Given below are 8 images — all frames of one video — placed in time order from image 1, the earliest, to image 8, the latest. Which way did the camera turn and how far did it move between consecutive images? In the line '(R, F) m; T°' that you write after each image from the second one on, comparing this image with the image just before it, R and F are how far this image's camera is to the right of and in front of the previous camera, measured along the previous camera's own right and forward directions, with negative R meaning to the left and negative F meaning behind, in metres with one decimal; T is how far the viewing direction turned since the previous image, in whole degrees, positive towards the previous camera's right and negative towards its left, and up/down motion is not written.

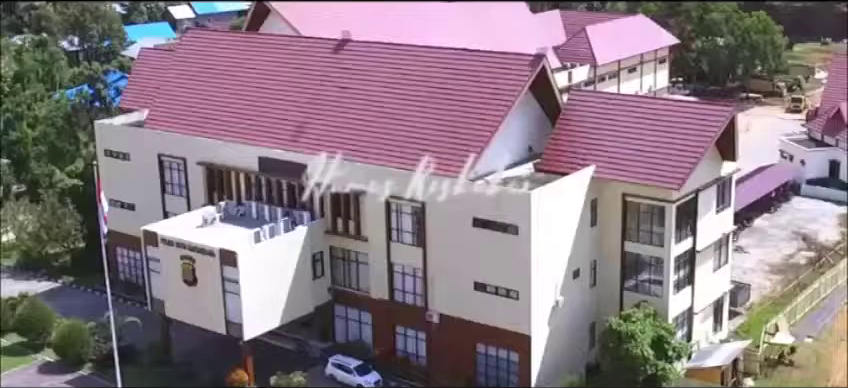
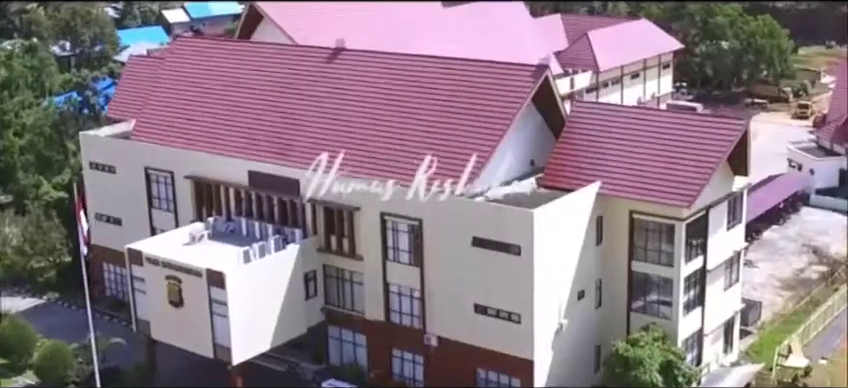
(0.0, +1.0) m; 0°
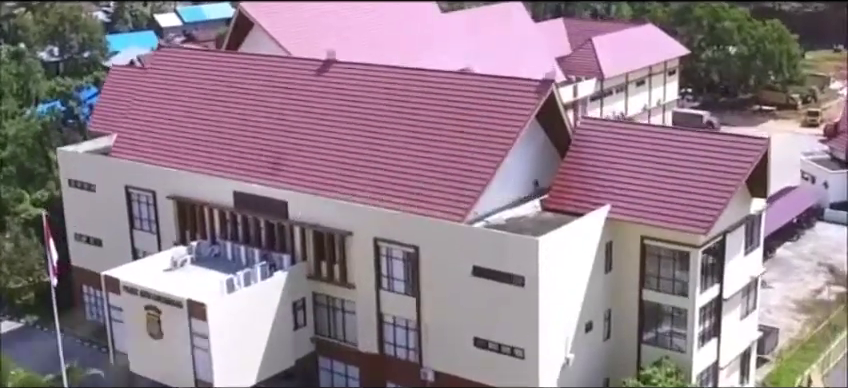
(0.0, +1.4) m; 0°
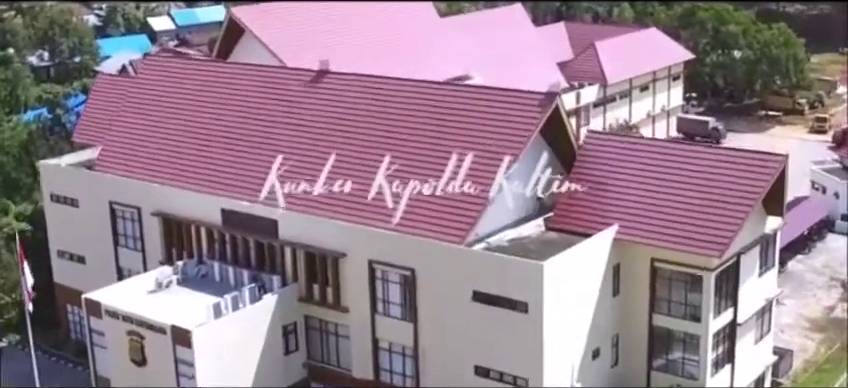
(0.0, +1.0) m; 0°
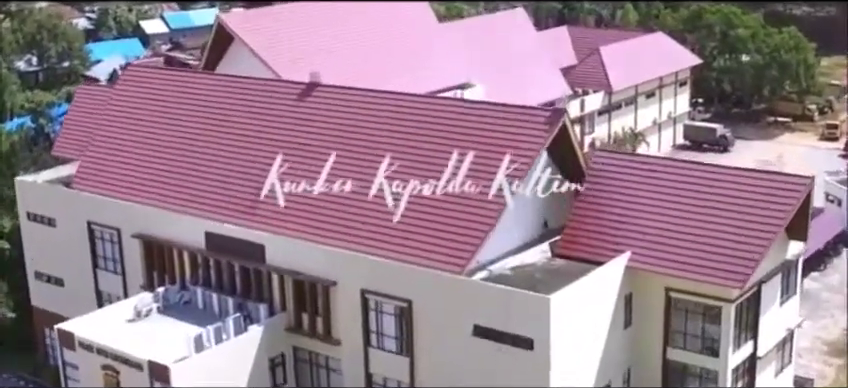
(0.0, +1.3) m; 0°
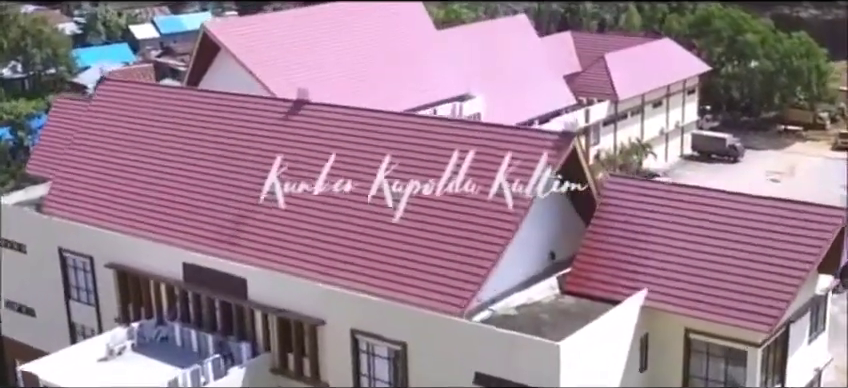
(0.0, +1.5) m; 0°
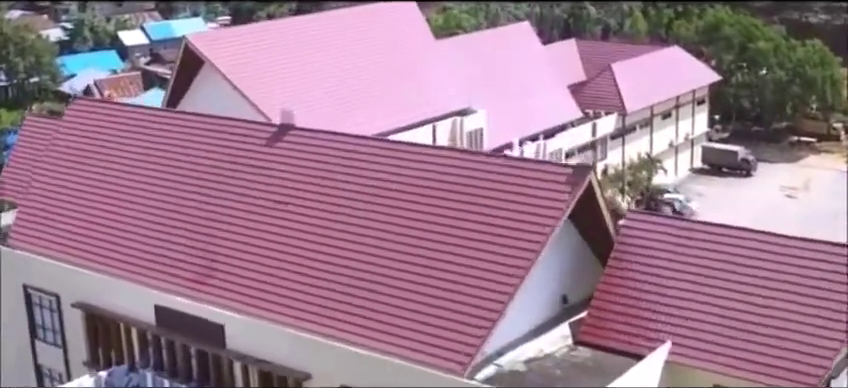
(0.0, +1.6) m; 0°
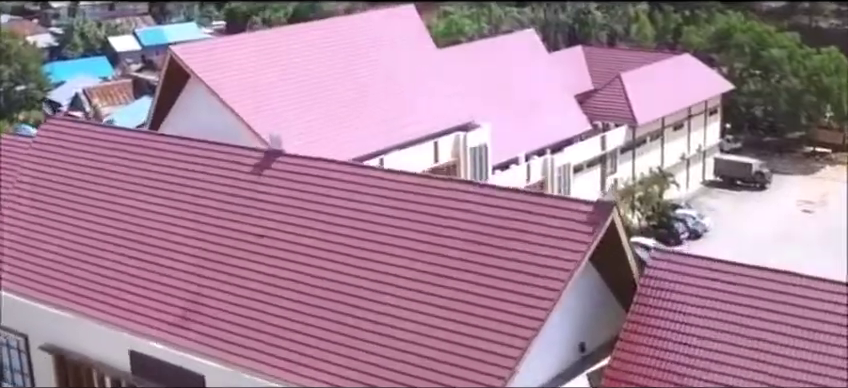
(0.0, +1.5) m; 0°
